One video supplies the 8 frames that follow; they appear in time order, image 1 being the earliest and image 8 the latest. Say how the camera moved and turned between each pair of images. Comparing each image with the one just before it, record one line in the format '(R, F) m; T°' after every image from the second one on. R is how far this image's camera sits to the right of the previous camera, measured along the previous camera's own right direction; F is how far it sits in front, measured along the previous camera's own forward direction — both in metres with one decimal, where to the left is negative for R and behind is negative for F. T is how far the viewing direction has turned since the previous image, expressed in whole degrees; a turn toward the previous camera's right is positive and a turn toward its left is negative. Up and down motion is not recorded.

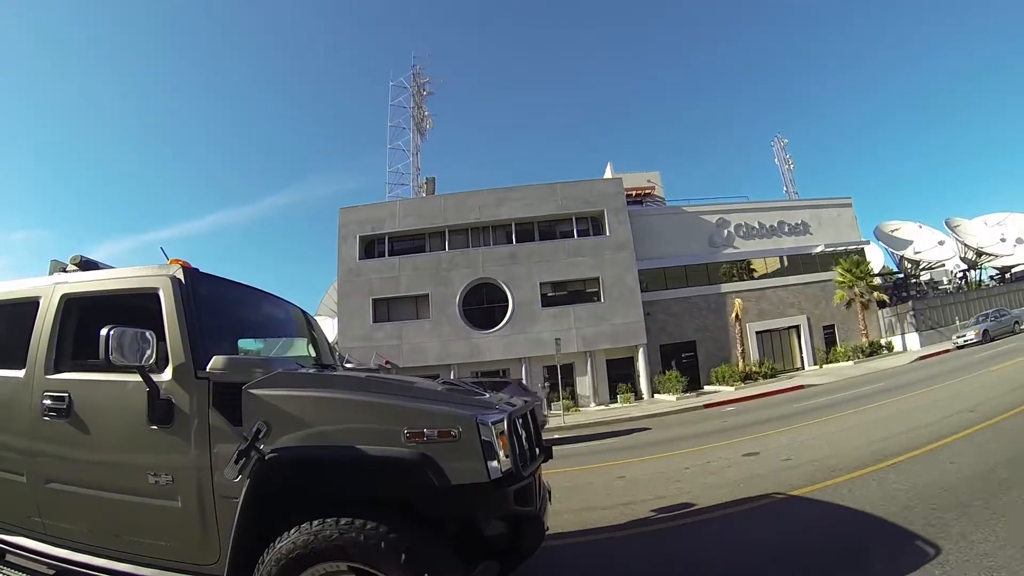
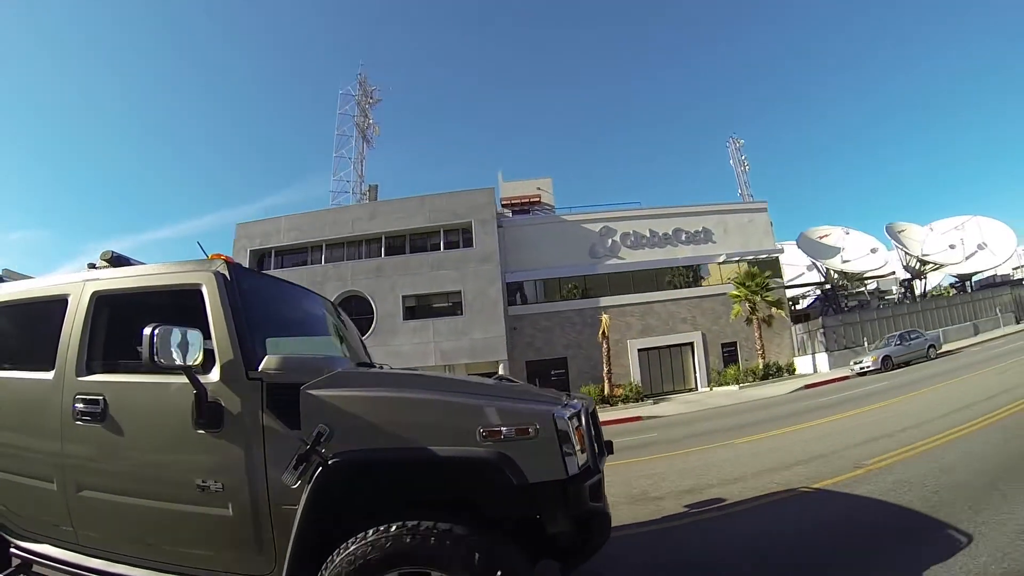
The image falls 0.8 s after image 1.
(-0.4, +0.1) m; +1°
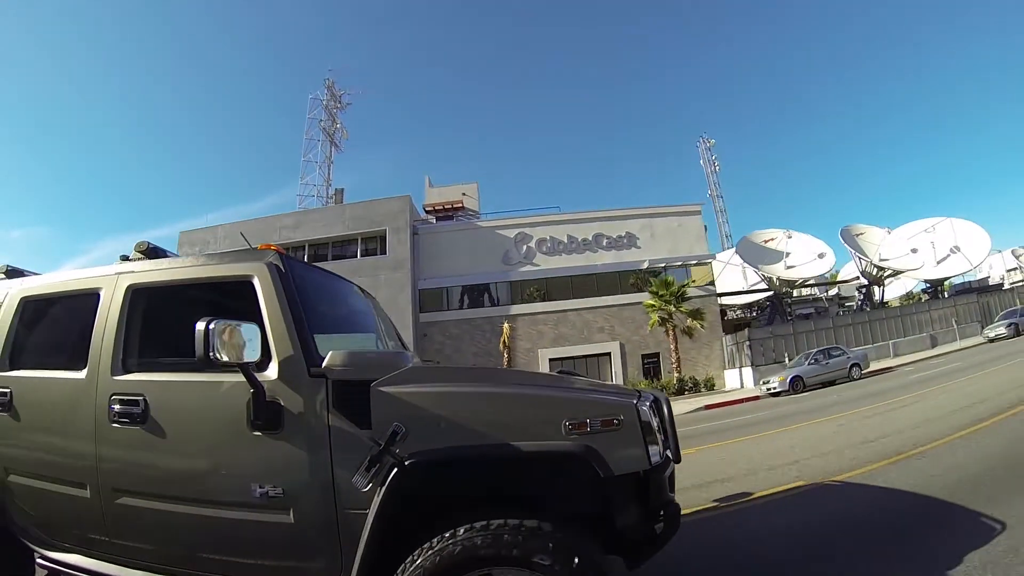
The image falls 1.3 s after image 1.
(-0.4, +0.1) m; +1°
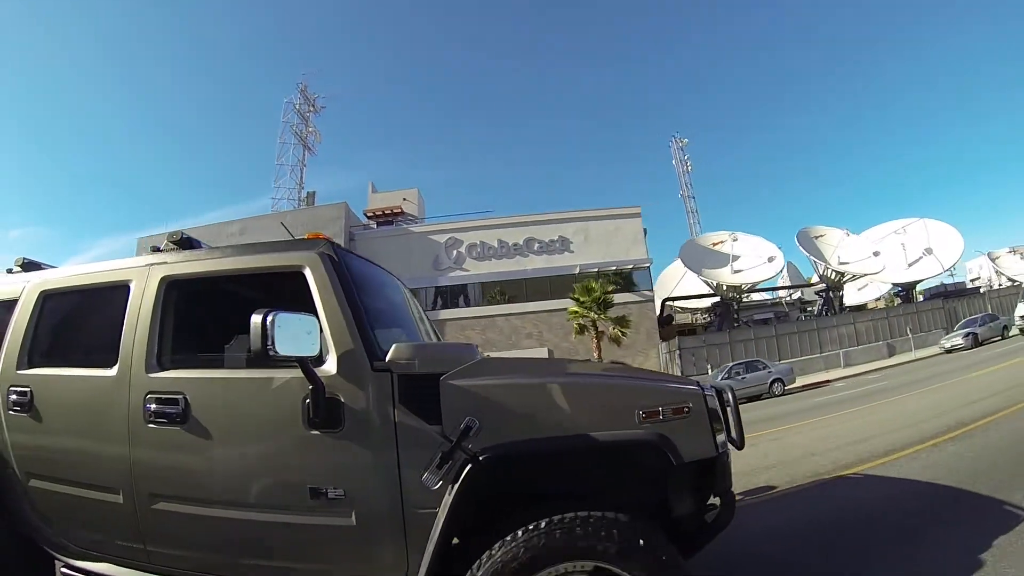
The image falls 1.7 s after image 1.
(-0.4, +0.1) m; +2°
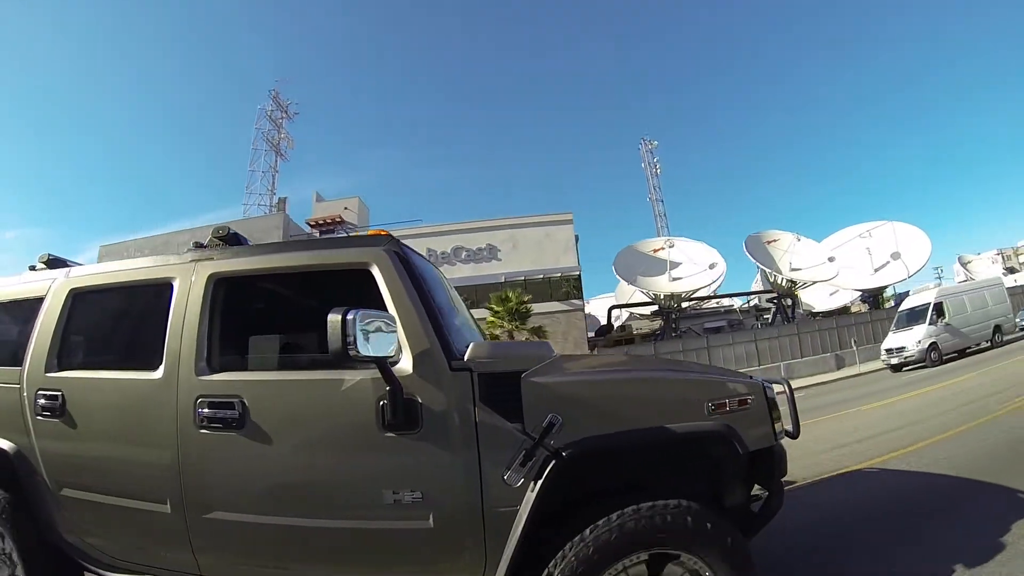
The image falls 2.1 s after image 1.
(-0.4, +0.1) m; +2°
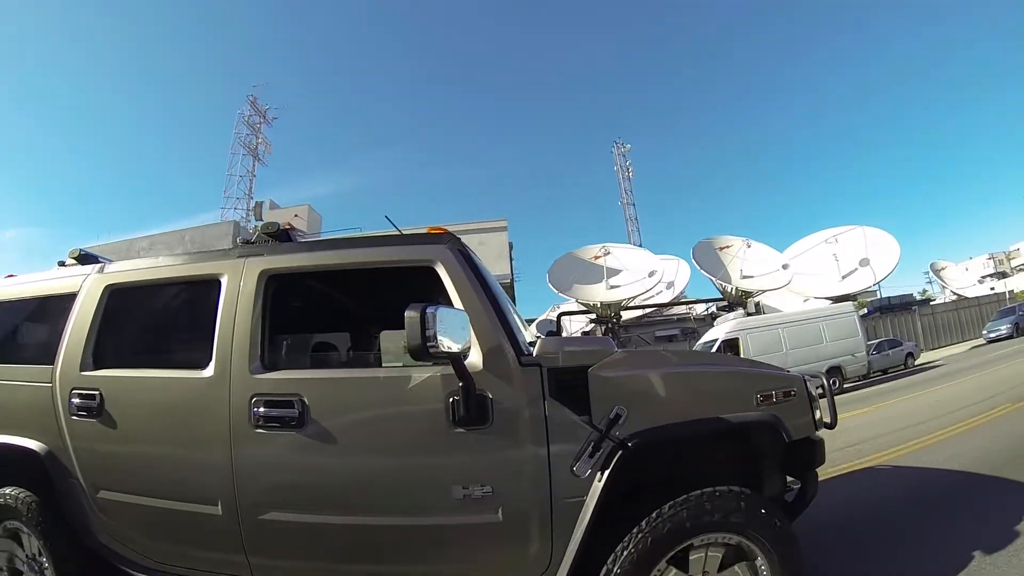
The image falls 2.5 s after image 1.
(-0.4, 0.0) m; +2°
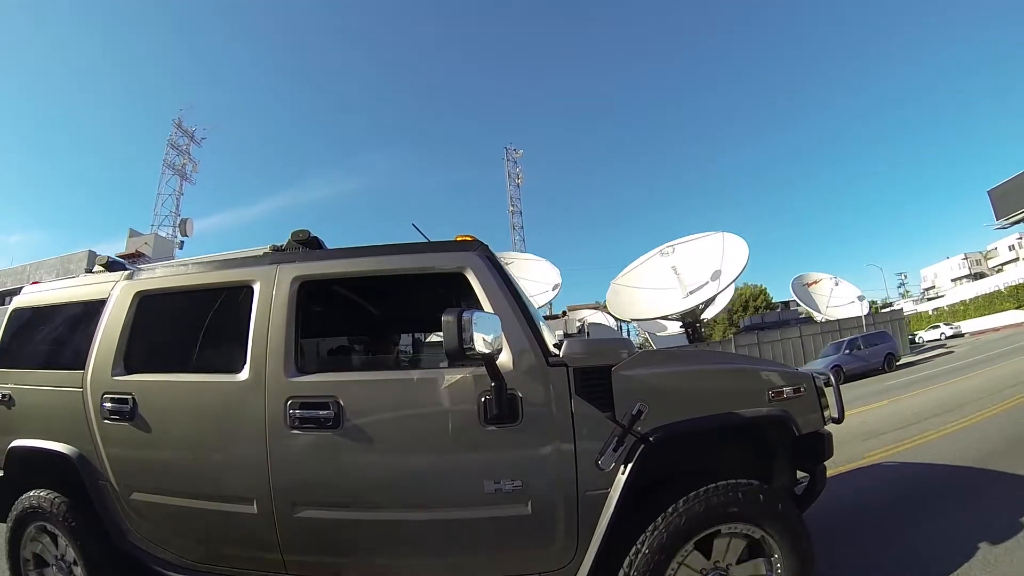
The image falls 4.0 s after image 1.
(-0.2, -0.1) m; +1°
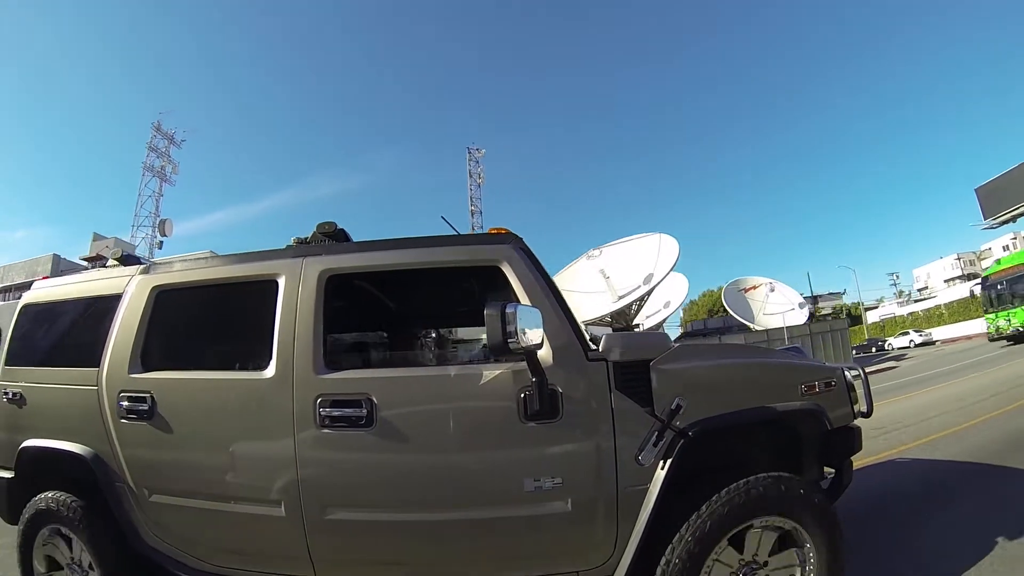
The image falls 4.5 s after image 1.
(-0.2, +0.1) m; +1°
